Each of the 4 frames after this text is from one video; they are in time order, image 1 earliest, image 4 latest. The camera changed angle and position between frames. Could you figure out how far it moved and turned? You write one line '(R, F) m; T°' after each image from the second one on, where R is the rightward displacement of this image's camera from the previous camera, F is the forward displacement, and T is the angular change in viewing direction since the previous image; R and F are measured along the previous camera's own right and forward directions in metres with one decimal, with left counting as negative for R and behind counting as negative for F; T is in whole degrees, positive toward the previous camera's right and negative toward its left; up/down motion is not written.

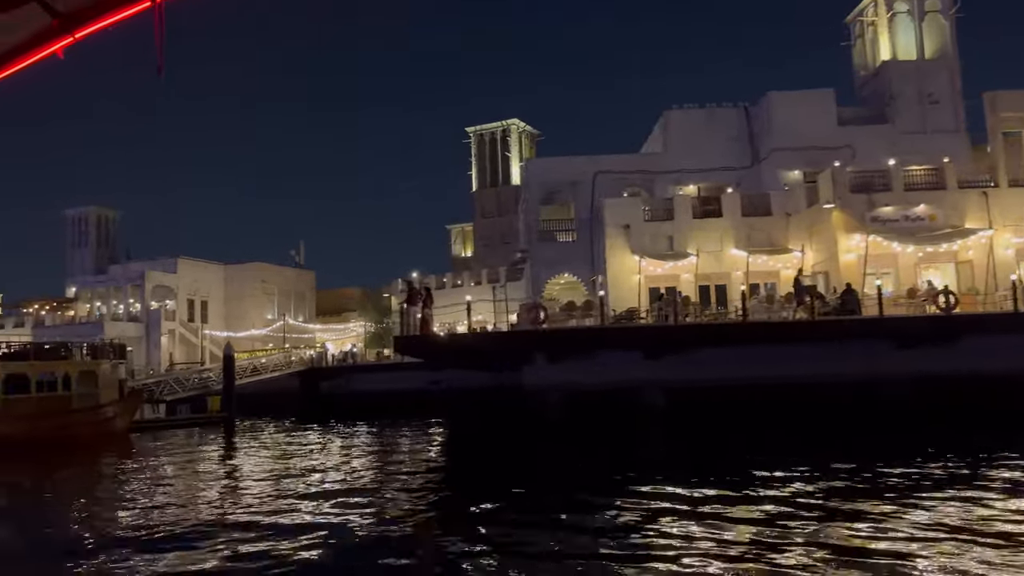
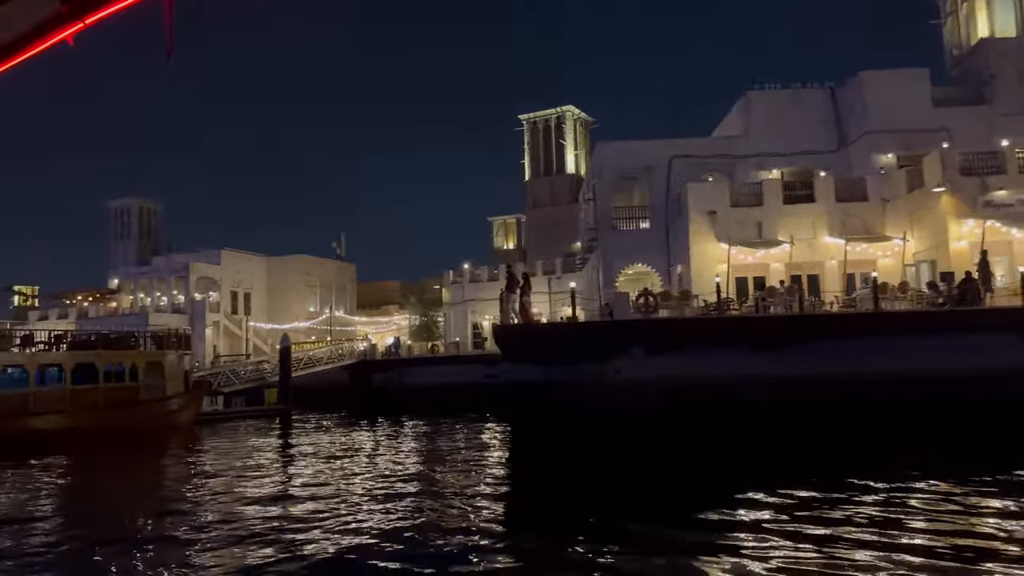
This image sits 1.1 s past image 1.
(-2.1, +1.3) m; -2°
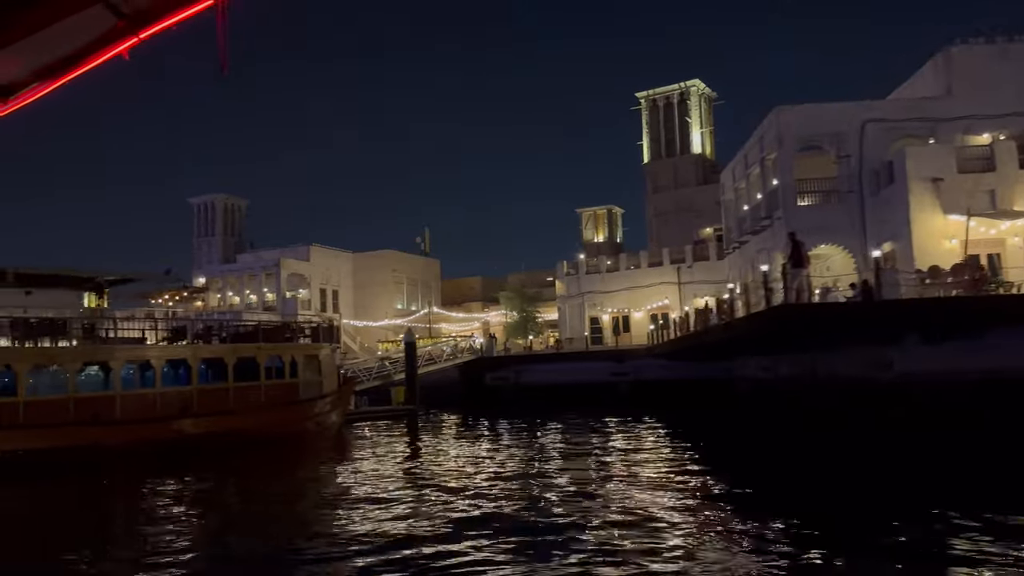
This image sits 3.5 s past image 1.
(-4.9, +3.0) m; -3°
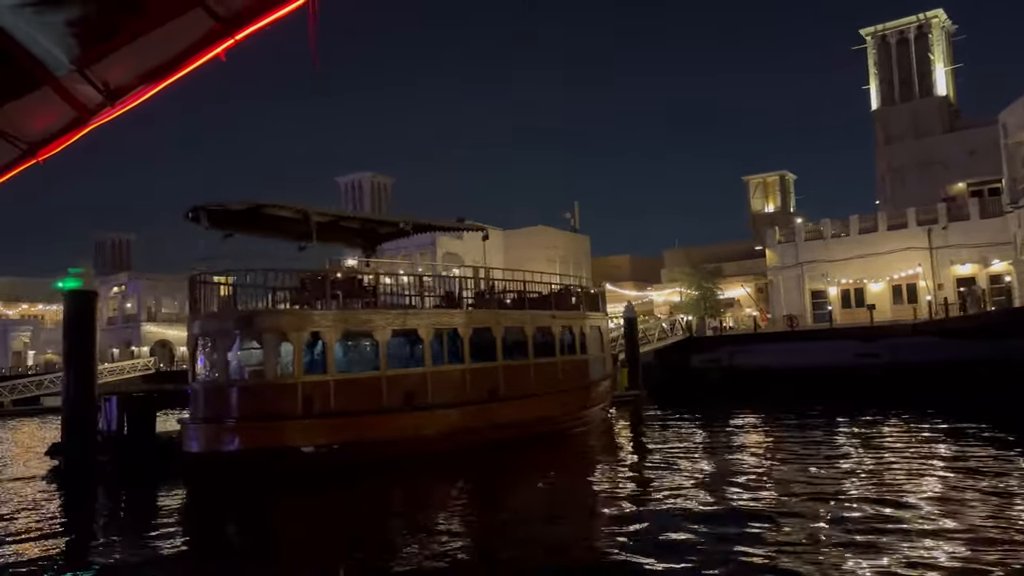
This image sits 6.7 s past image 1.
(-6.1, +4.1) m; -6°
